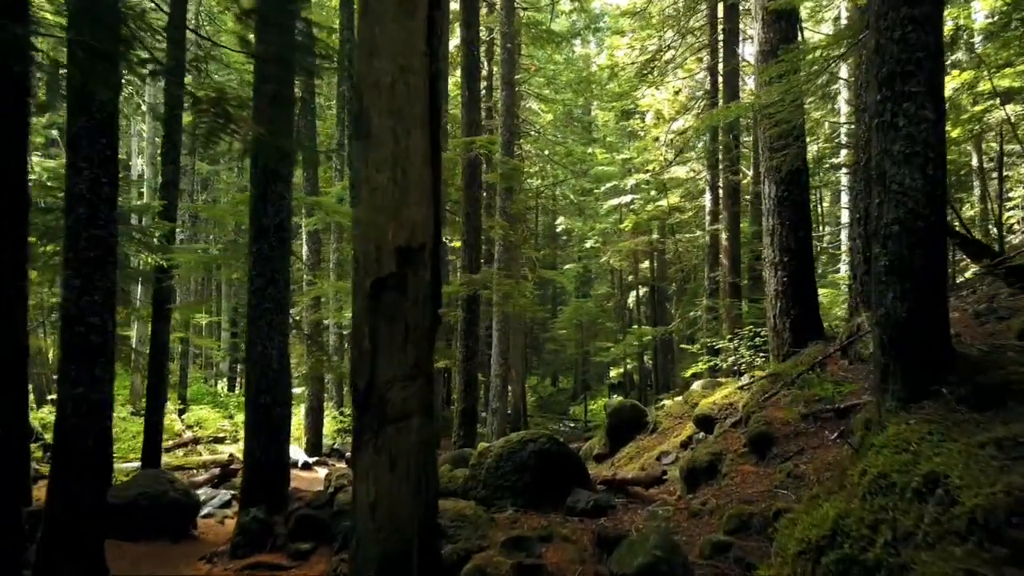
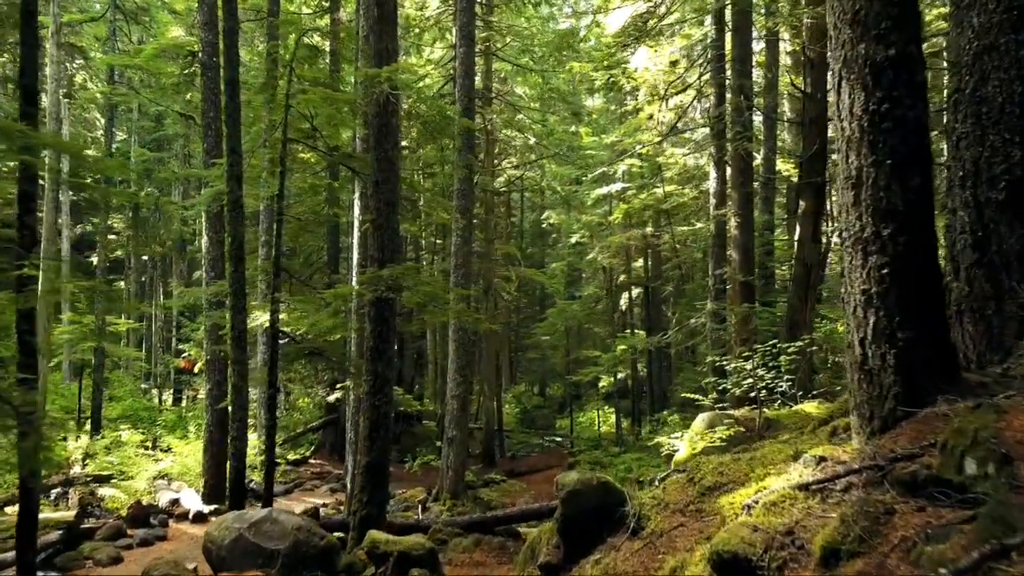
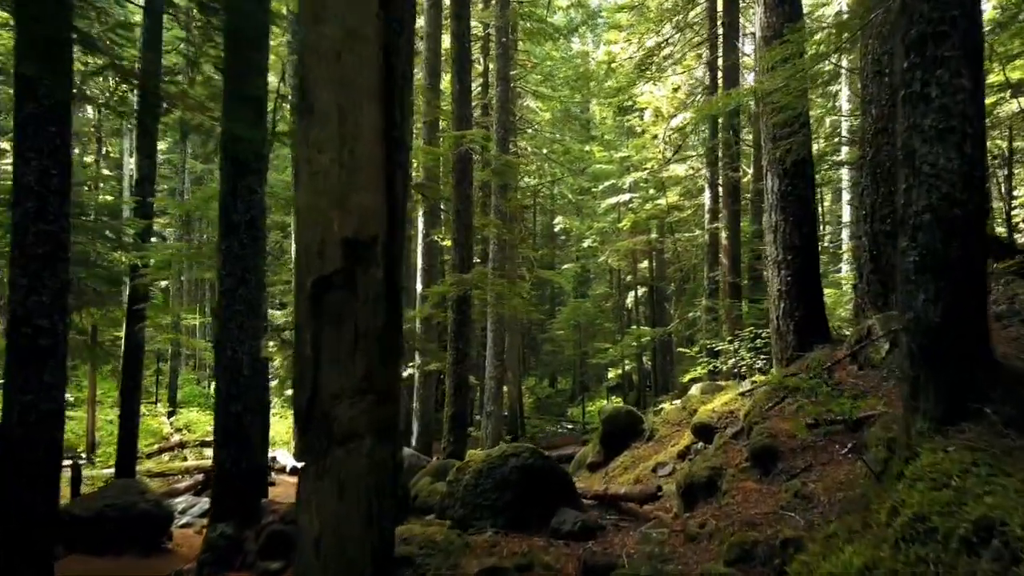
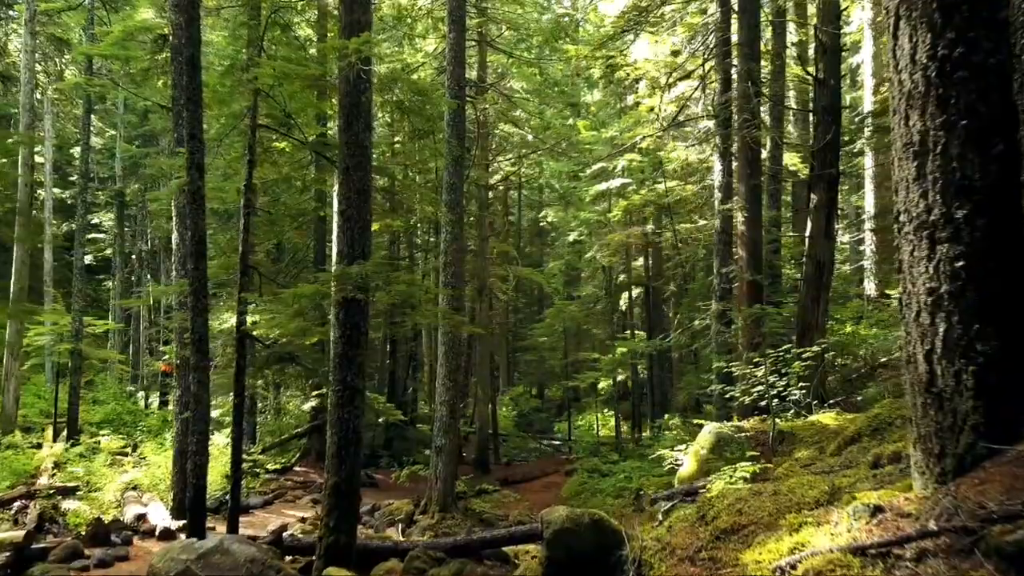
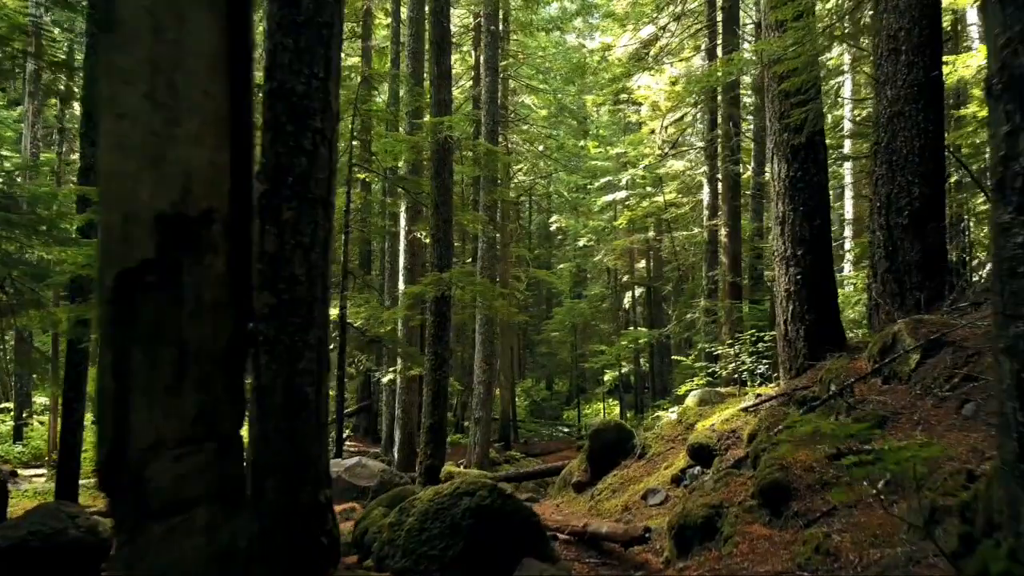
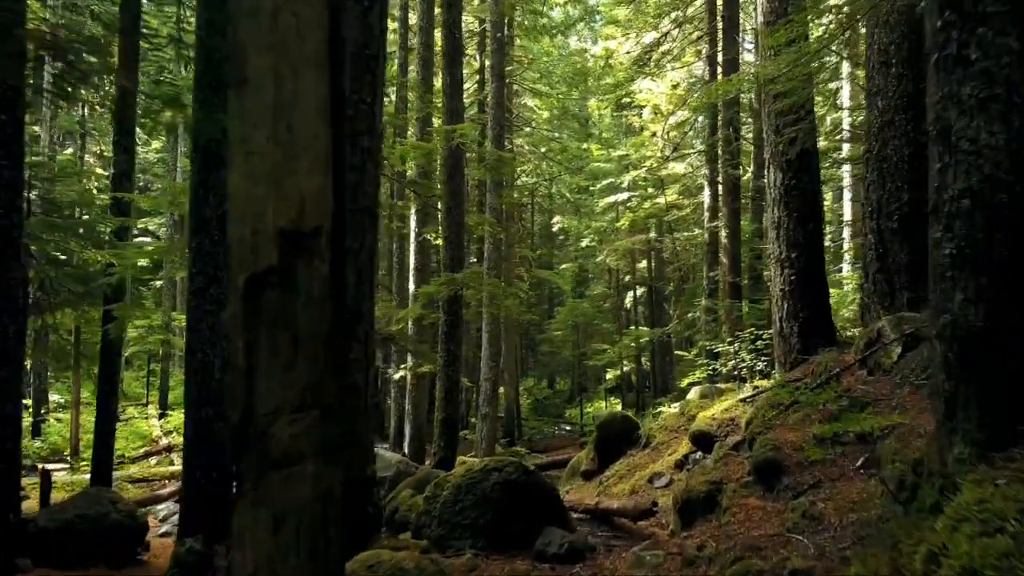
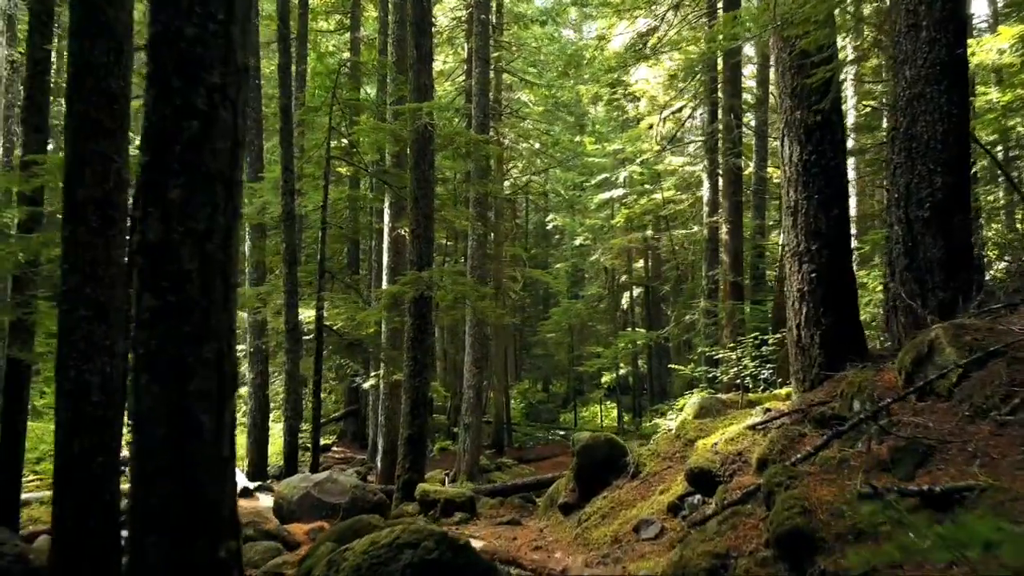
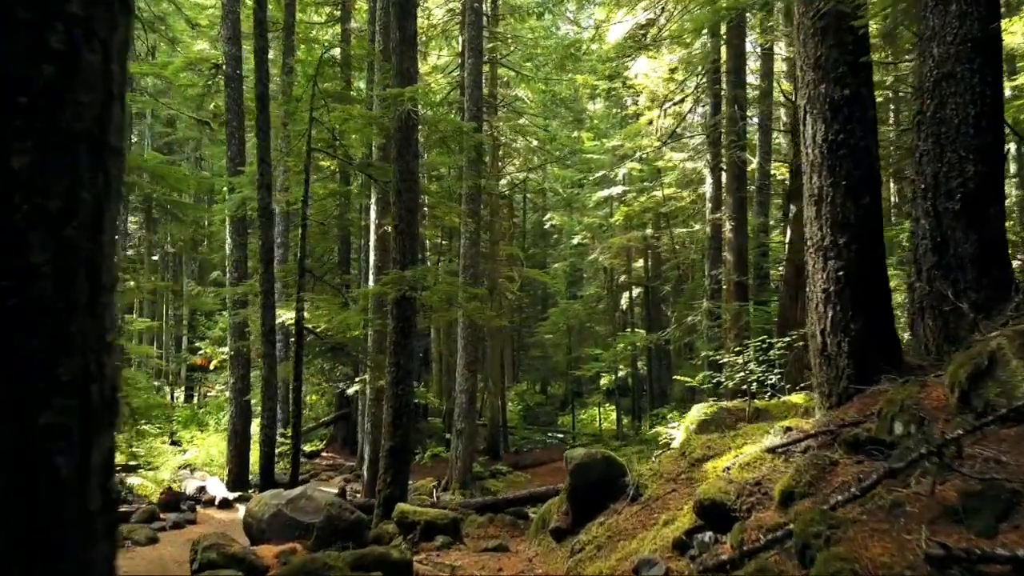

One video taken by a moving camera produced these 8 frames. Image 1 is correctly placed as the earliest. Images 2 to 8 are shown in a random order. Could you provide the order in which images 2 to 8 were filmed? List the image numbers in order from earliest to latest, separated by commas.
3, 6, 5, 7, 8, 2, 4
